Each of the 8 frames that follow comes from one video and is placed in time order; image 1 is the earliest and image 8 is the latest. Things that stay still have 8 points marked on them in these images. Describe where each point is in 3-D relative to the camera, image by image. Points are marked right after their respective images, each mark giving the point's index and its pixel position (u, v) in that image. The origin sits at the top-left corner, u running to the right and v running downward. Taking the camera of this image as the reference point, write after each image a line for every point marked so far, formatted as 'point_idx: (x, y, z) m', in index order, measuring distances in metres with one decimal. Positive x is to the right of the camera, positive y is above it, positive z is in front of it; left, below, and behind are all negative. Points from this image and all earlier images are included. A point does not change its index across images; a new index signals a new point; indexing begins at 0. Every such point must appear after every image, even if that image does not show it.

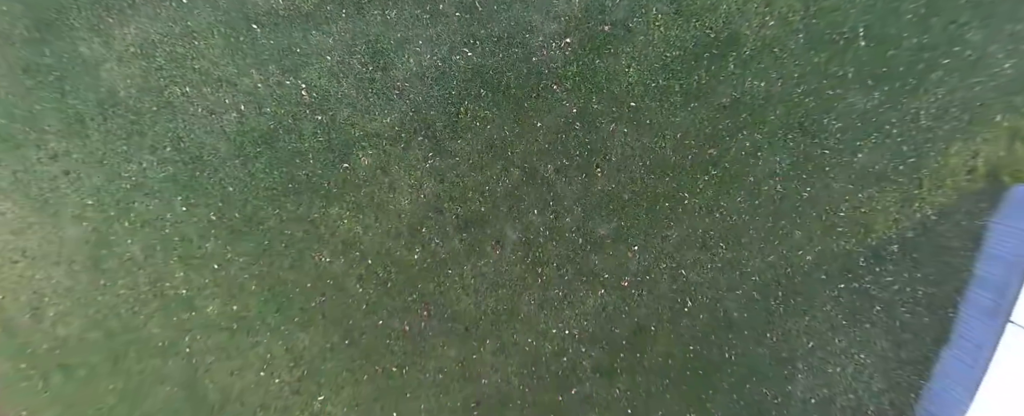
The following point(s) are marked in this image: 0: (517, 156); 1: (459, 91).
0: (0.0, +0.7, +5.8) m
1: (-0.7, +1.5, +5.6) m
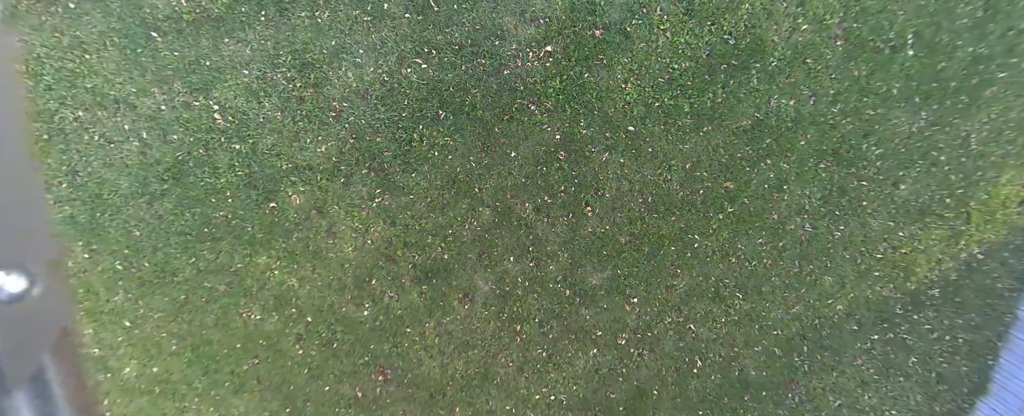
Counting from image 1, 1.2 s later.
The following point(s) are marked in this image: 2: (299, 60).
0: (-0.3, +0.2, +4.6) m
1: (-1.0, +1.0, +4.4) m
2: (-2.2, +1.5, +4.5) m
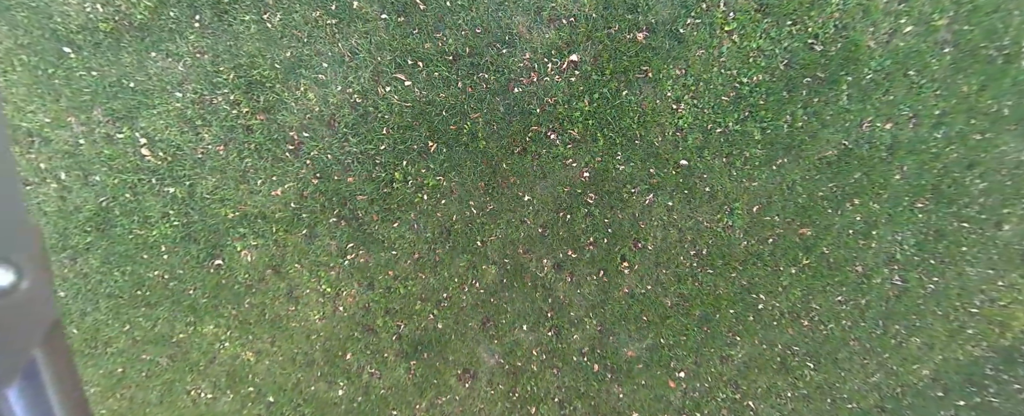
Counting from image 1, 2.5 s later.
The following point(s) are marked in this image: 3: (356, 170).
0: (-0.2, -0.3, +3.5) m
1: (-0.9, +0.5, +3.3) m
2: (-2.1, +1.0, +3.5) m
3: (-1.2, +0.3, +3.4) m
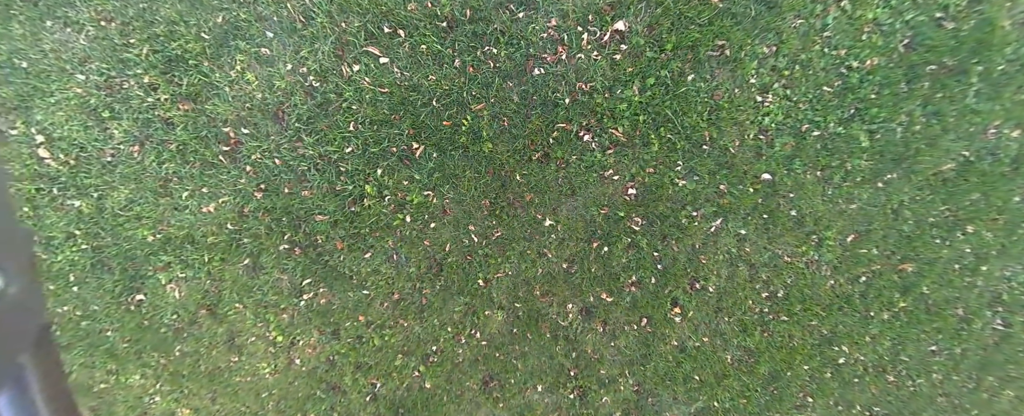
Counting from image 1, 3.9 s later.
0: (-0.1, -0.5, +2.5) m
1: (-0.8, +0.3, +2.4) m
2: (-2.0, +0.9, +2.6) m
3: (-1.1, +0.2, +2.5) m
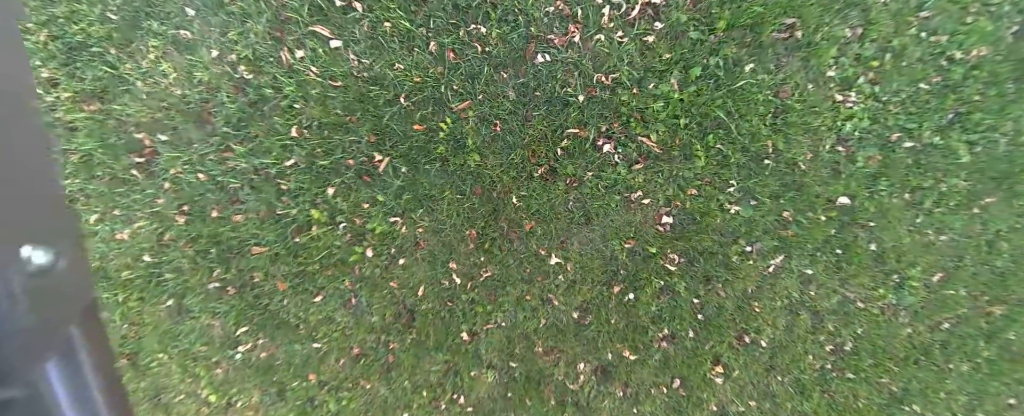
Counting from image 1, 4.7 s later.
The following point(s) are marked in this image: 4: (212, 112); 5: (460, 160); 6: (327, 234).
0: (-0.1, -0.6, +1.9) m
1: (-0.9, +0.2, +1.8) m
2: (-2.0, +0.8, +2.0) m
3: (-1.1, 0.0, +1.9) m
4: (-1.3, +0.4, +1.9) m
5: (-0.2, +0.2, +1.8) m
6: (-0.8, -0.1, +1.8) m
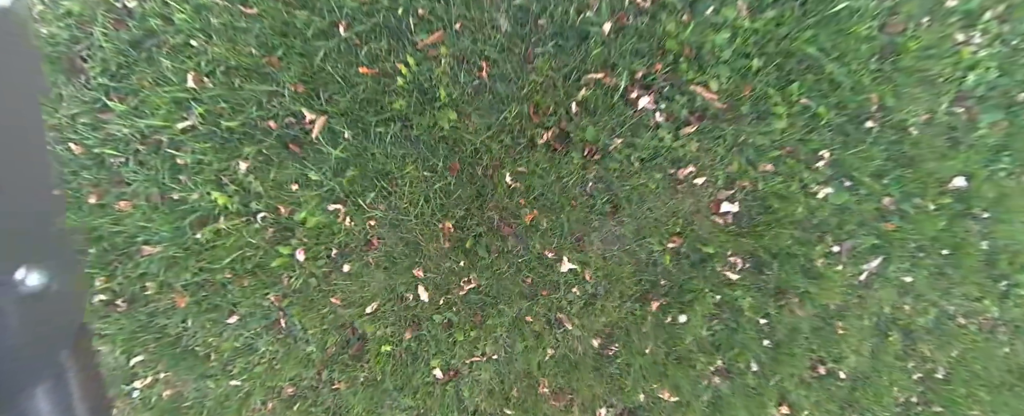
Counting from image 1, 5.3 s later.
0: (-0.2, -0.6, +1.4) m
1: (-0.9, +0.3, +1.3) m
2: (-2.1, +0.8, +1.4) m
3: (-1.2, +0.1, +1.3) m
4: (-1.3, +0.5, +1.4) m
5: (-0.2, +0.2, +1.3) m
6: (-0.8, -0.1, +1.3) m
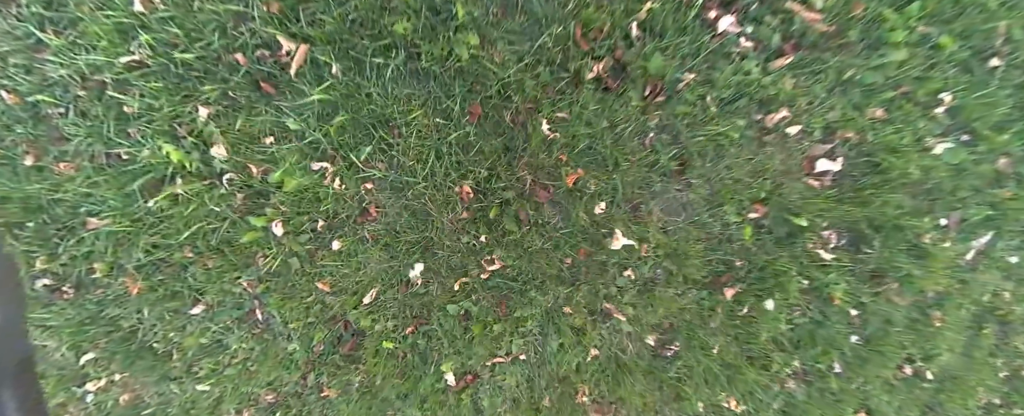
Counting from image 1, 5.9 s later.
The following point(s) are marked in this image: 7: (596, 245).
0: (-0.1, -0.5, +1.2) m
1: (-0.8, +0.3, +1.0) m
2: (-2.0, +0.9, +1.2) m
3: (-1.1, +0.2, +1.1) m
4: (-1.2, +0.6, +1.1) m
5: (-0.1, +0.3, +1.0) m
6: (-0.7, 0.0, +1.0) m
7: (+0.2, -0.1, +1.0) m
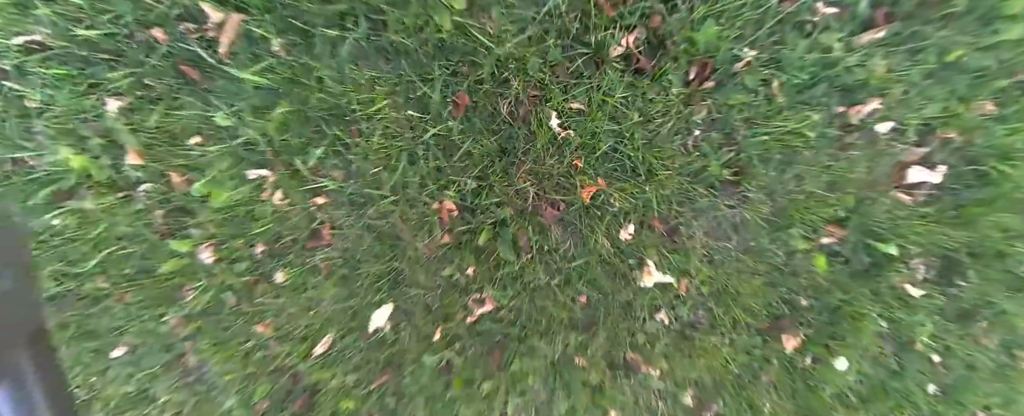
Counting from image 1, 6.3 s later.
0: (-0.1, -0.5, +0.9) m
1: (-0.8, +0.3, +0.8) m
2: (-2.0, +0.9, +1.0) m
3: (-1.1, +0.1, +0.9) m
4: (-1.2, +0.5, +0.9) m
5: (-0.1, +0.3, +0.8) m
6: (-0.7, 0.0, +0.8) m
7: (+0.2, -0.1, +0.8) m
